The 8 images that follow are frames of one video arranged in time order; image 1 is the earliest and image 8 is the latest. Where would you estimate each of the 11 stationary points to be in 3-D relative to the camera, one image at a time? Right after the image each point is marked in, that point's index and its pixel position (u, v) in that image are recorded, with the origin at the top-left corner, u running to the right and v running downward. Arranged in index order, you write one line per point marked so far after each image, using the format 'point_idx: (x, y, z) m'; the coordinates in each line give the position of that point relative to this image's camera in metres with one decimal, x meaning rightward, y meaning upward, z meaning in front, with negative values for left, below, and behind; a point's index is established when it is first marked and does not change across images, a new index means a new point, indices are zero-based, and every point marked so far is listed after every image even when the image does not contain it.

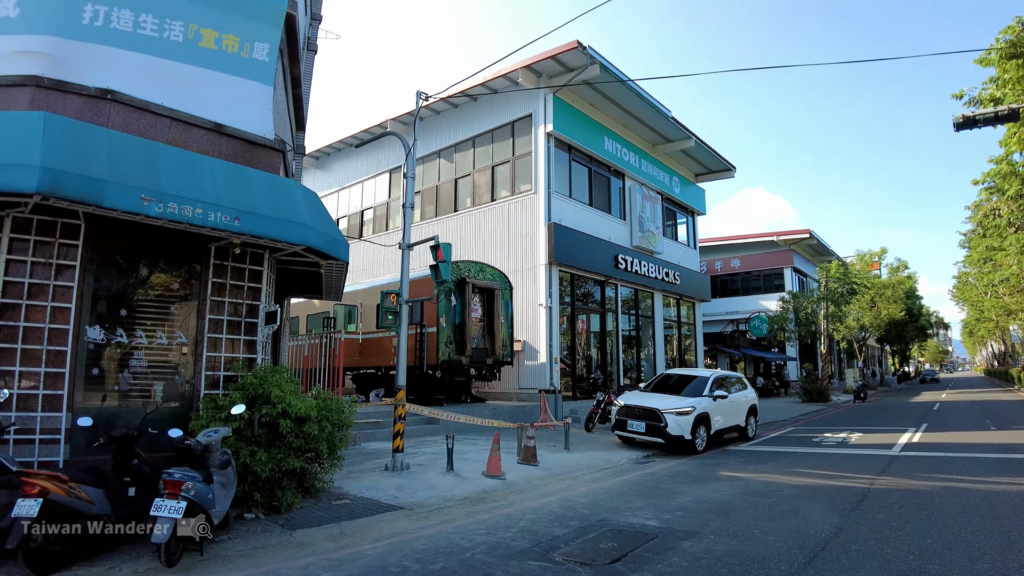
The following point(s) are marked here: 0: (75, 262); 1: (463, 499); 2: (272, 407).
0: (-5.1, +0.3, +6.9) m
1: (-0.5, -2.9, +8.3) m
2: (-2.9, -1.5, +7.2) m
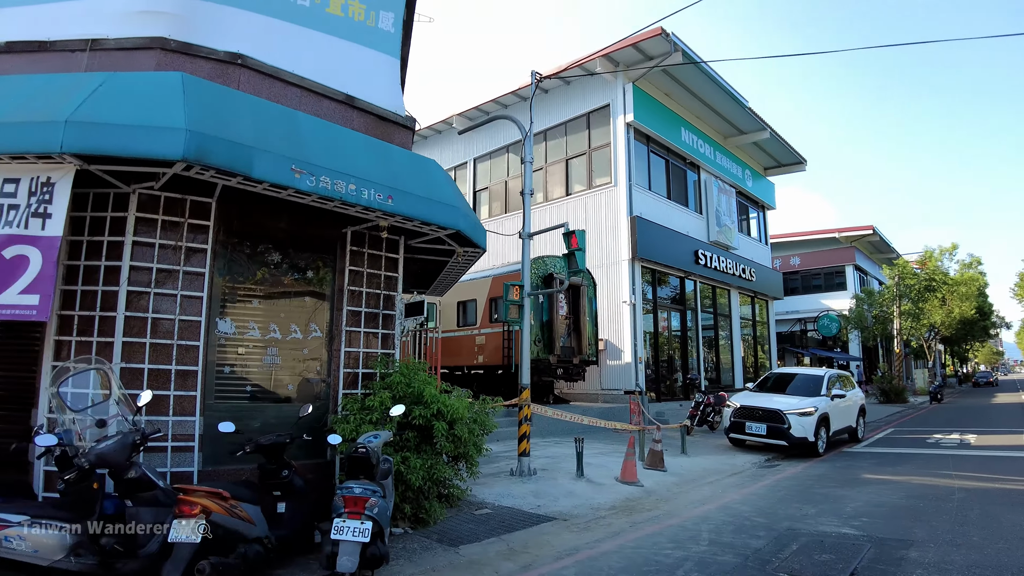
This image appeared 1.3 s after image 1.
0: (-3.1, +0.4, +6.1) m
1: (+1.3, -2.8, +7.6) m
2: (-1.0, -1.3, +6.5) m
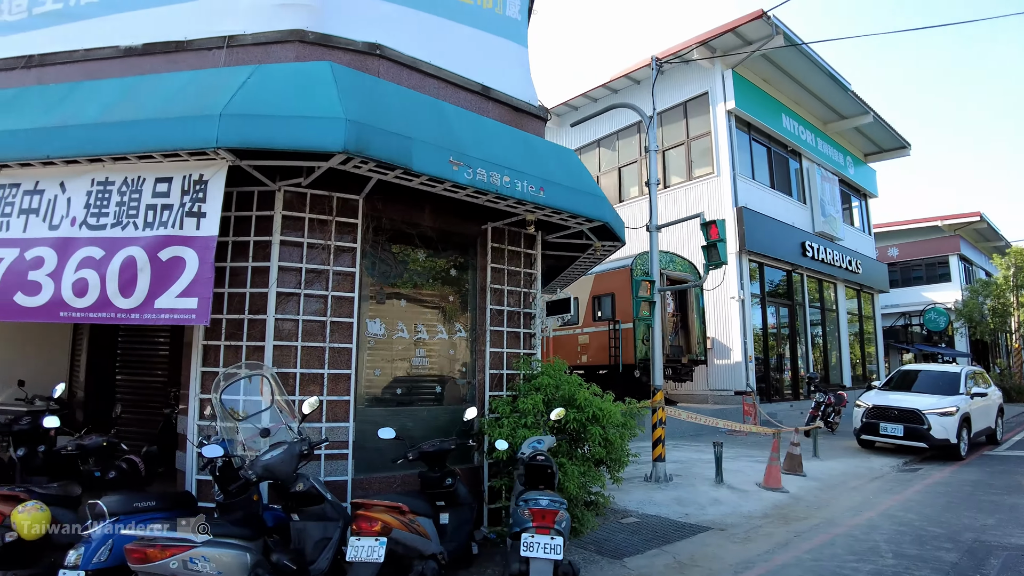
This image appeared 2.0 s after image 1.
0: (-1.5, +0.4, +5.8) m
1: (+3.1, -2.7, +7.1) m
2: (+0.7, -1.3, +6.1) m
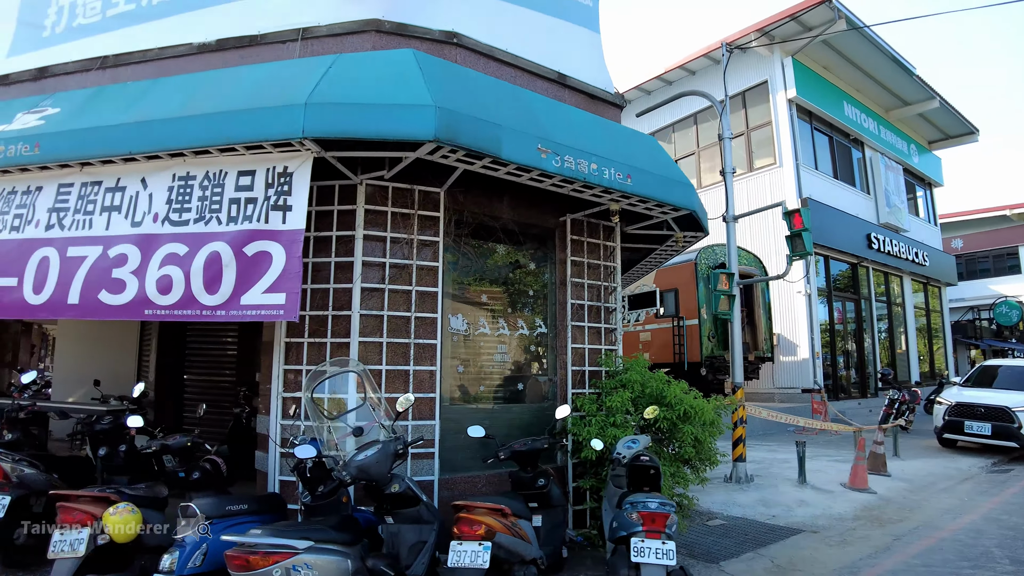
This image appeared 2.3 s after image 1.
0: (-0.7, +0.5, +5.6) m
1: (+4.0, -2.6, +6.8) m
2: (+1.5, -1.2, +5.8) m
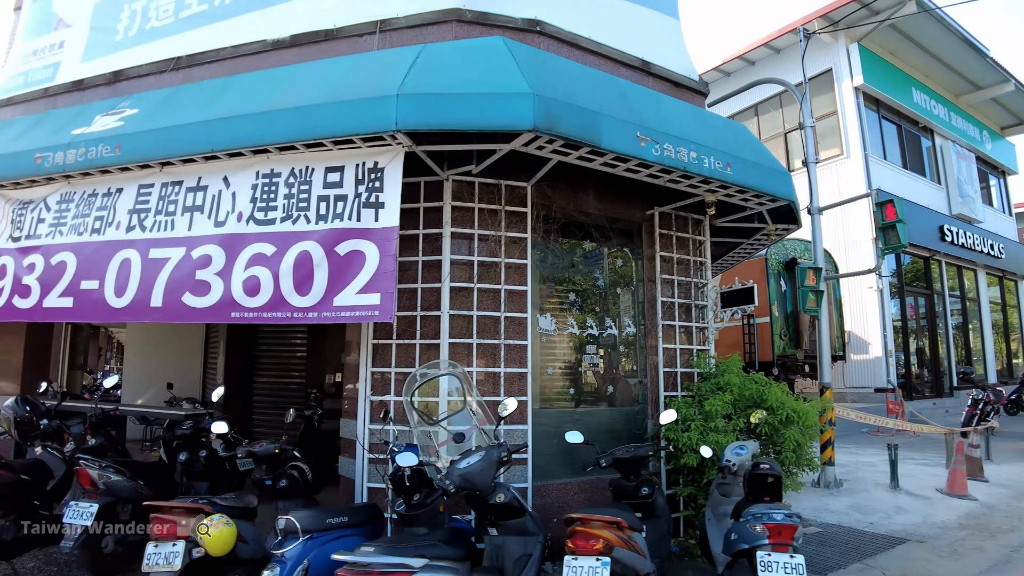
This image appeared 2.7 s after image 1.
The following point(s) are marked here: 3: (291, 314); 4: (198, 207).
0: (+0.1, +0.5, +5.4) m
1: (+4.9, -2.6, +6.3) m
2: (+2.4, -1.2, +5.5) m
3: (-1.8, -0.2, +4.6) m
4: (-2.7, +0.7, +5.0) m
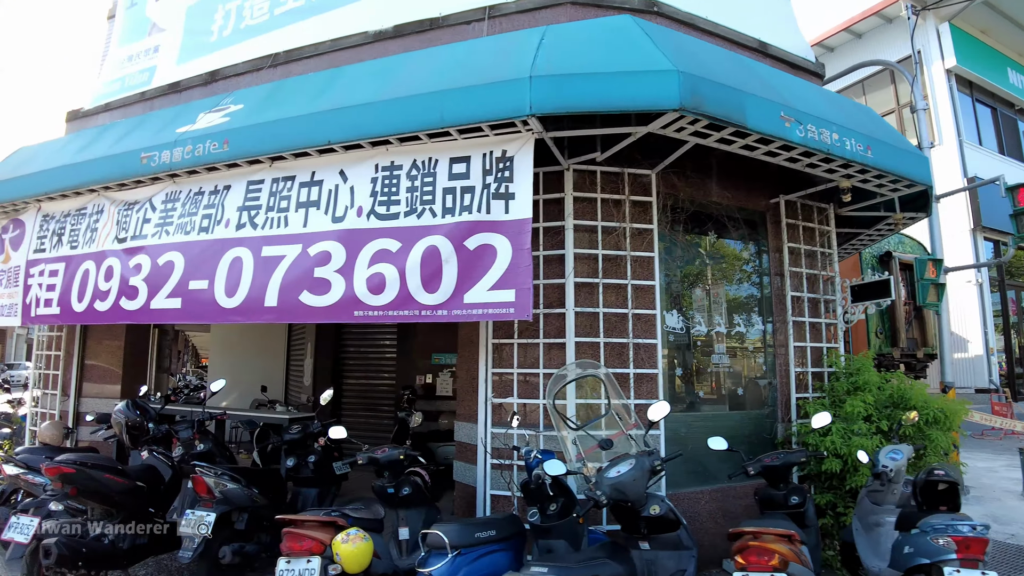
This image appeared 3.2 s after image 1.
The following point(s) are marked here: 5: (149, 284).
0: (+1.2, +0.5, +5.0) m
1: (+6.0, -2.5, +5.8) m
2: (+3.5, -1.1, +5.0) m
3: (-0.7, -0.2, +4.4) m
4: (-1.6, +0.7, +4.8) m
5: (-3.1, 0.0, +5.1) m
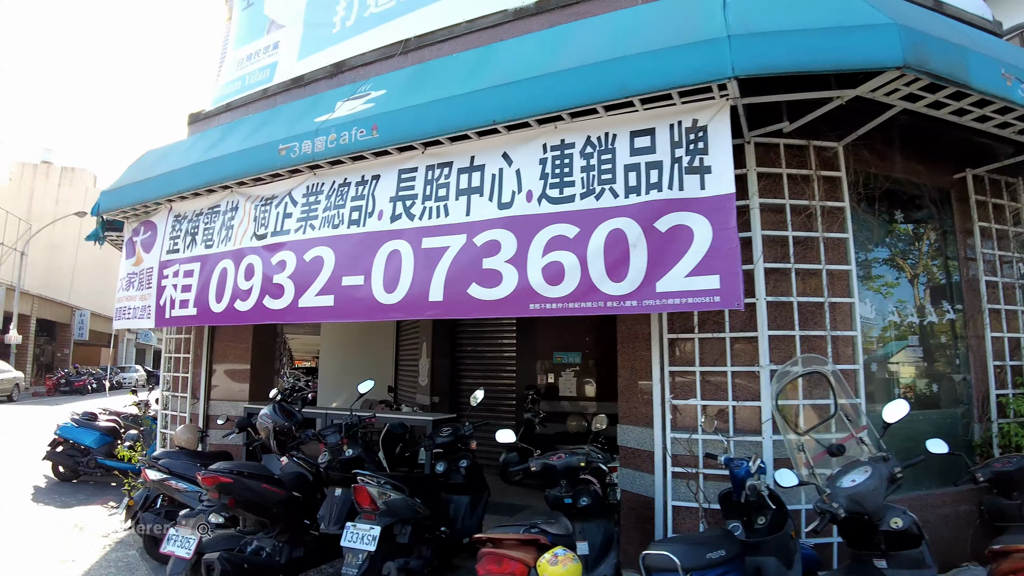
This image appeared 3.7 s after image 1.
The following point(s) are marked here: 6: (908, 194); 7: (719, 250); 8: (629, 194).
0: (+2.5, +0.7, +4.5) m
1: (+7.5, -2.3, +5.0) m
2: (+4.9, -0.9, +4.4) m
3: (+0.6, -0.1, +4.0) m
4: (-0.3, +0.8, +4.4) m
5: (-1.8, +0.1, +4.8) m
6: (+3.3, +0.8, +4.9) m
7: (+1.4, +0.2, +3.8) m
8: (+0.8, +0.6, +4.0) m
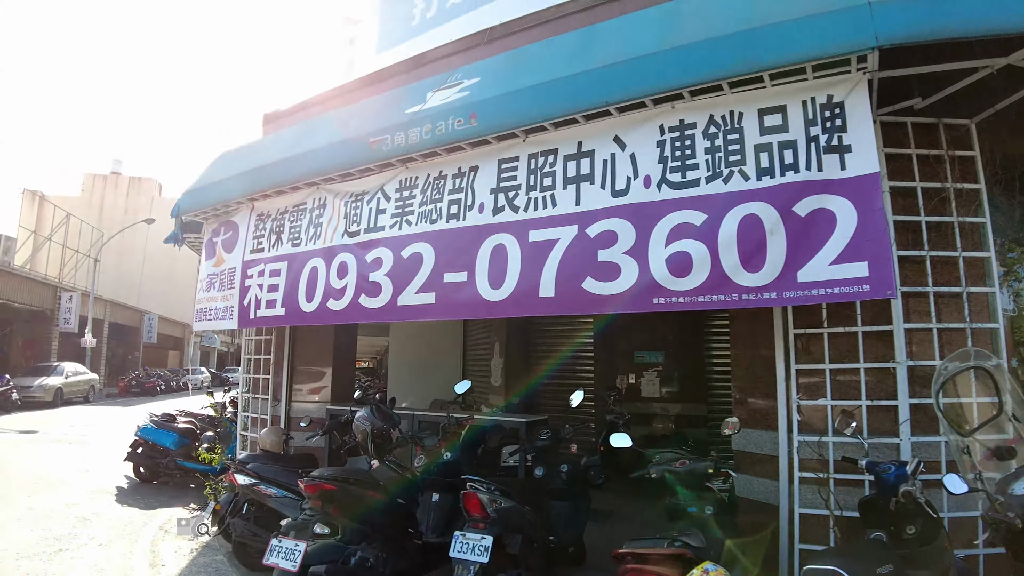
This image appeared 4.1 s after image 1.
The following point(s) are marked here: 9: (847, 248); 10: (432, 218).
0: (+3.3, +0.7, +4.2) m
1: (+8.3, -2.1, +4.4) m
2: (+5.7, -0.8, +4.0) m
3: (+1.4, -0.1, +3.7) m
4: (+0.5, +0.8, +4.2) m
5: (-1.0, +0.1, +4.7) m
6: (+4.1, +0.9, +4.6) m
7: (+2.1, +0.3, +3.6) m
8: (+1.6, +0.7, +3.8) m
9: (+2.0, +0.2, +3.6) m
10: (-0.6, +0.5, +4.6) m
